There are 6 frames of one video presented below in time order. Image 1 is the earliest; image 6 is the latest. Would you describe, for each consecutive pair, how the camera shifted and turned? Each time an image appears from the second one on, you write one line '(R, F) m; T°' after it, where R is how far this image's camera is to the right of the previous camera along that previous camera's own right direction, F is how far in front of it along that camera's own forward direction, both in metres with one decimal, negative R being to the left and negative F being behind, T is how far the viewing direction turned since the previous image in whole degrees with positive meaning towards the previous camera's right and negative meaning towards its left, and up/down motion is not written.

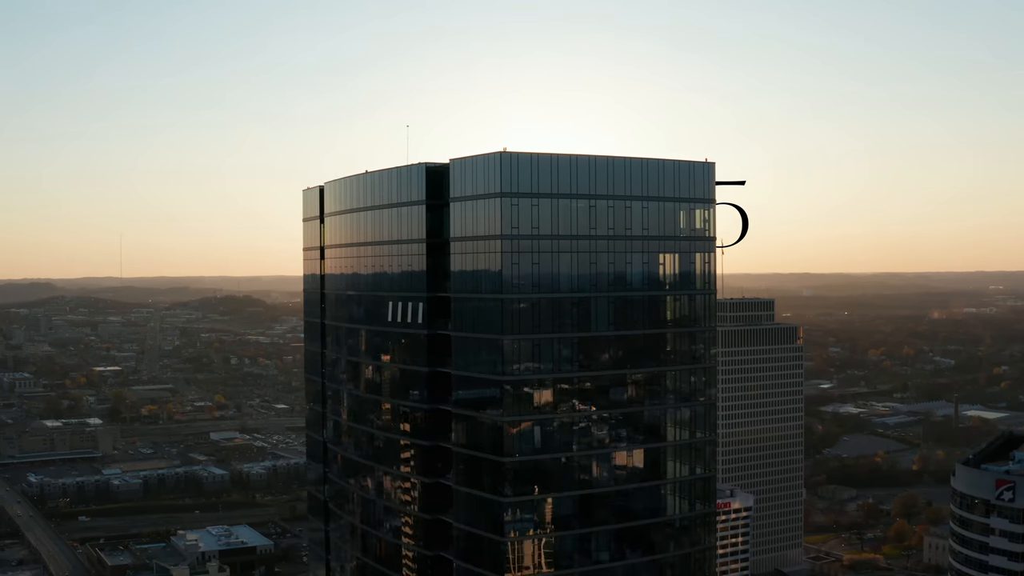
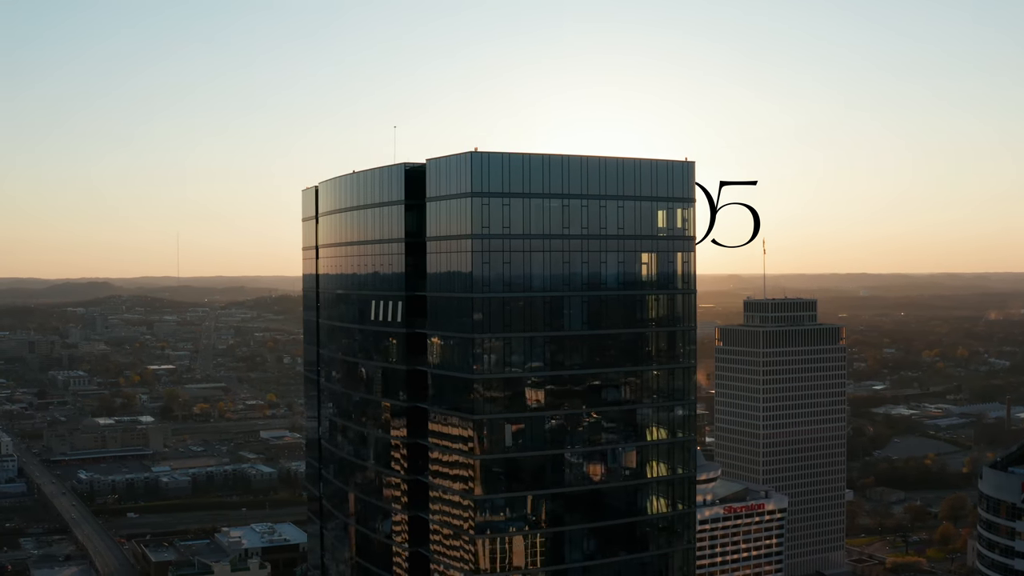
(+1.0, 0.0) m; -2°
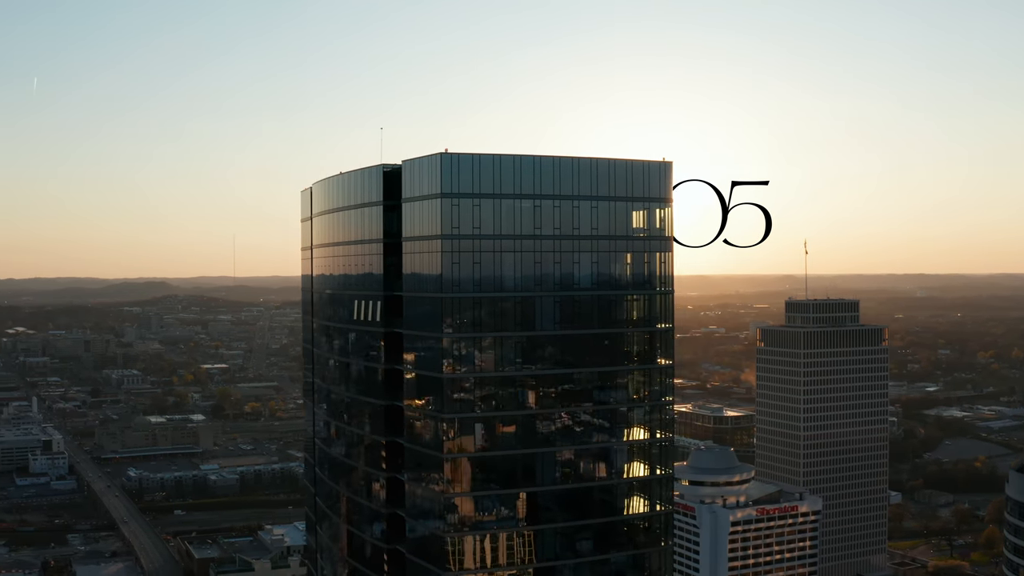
(+1.0, -0.1) m; -2°
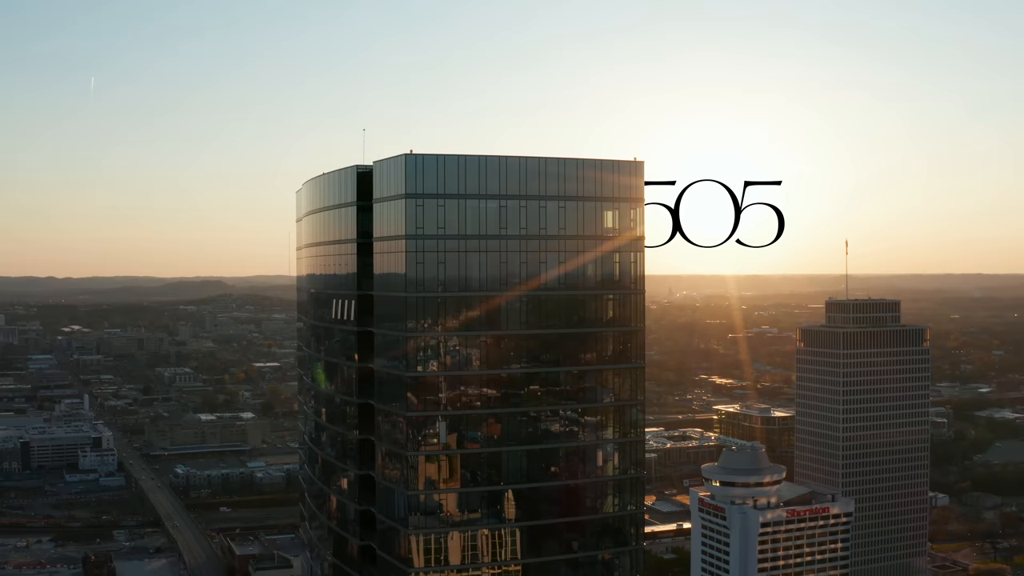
(+1.1, -0.1) m; -2°
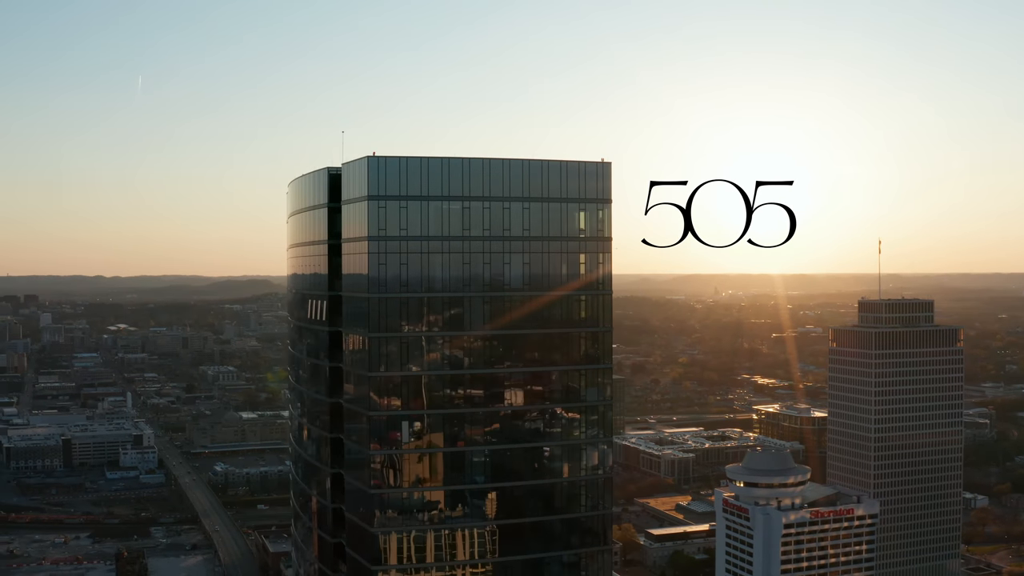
(+1.0, -0.1) m; -1°
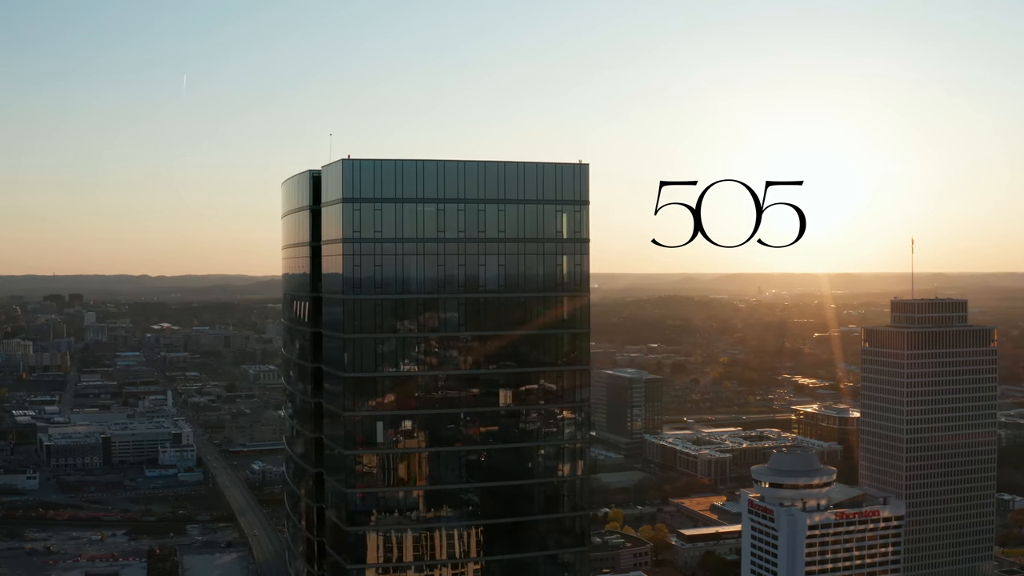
(+0.9, -0.2) m; -1°
